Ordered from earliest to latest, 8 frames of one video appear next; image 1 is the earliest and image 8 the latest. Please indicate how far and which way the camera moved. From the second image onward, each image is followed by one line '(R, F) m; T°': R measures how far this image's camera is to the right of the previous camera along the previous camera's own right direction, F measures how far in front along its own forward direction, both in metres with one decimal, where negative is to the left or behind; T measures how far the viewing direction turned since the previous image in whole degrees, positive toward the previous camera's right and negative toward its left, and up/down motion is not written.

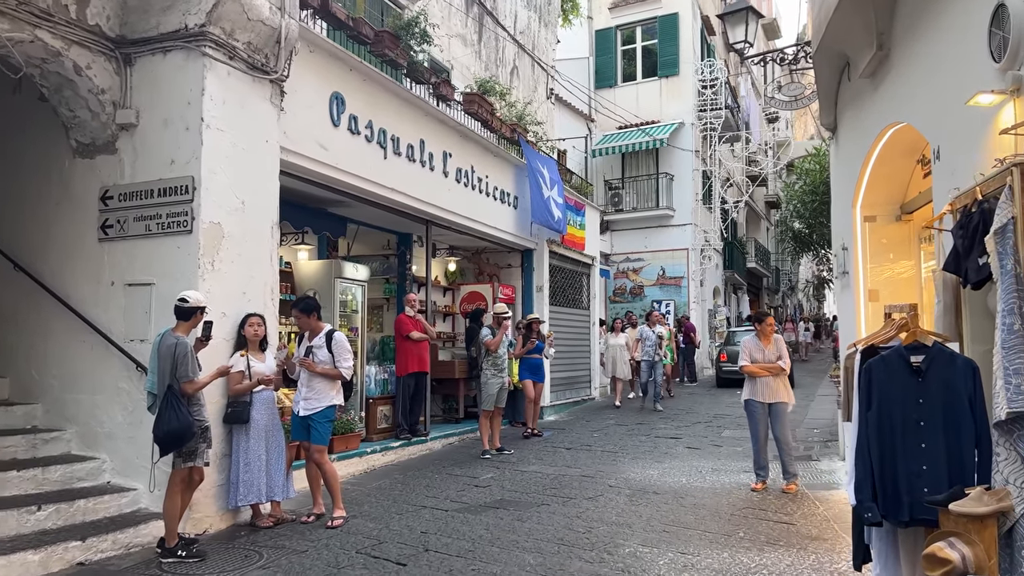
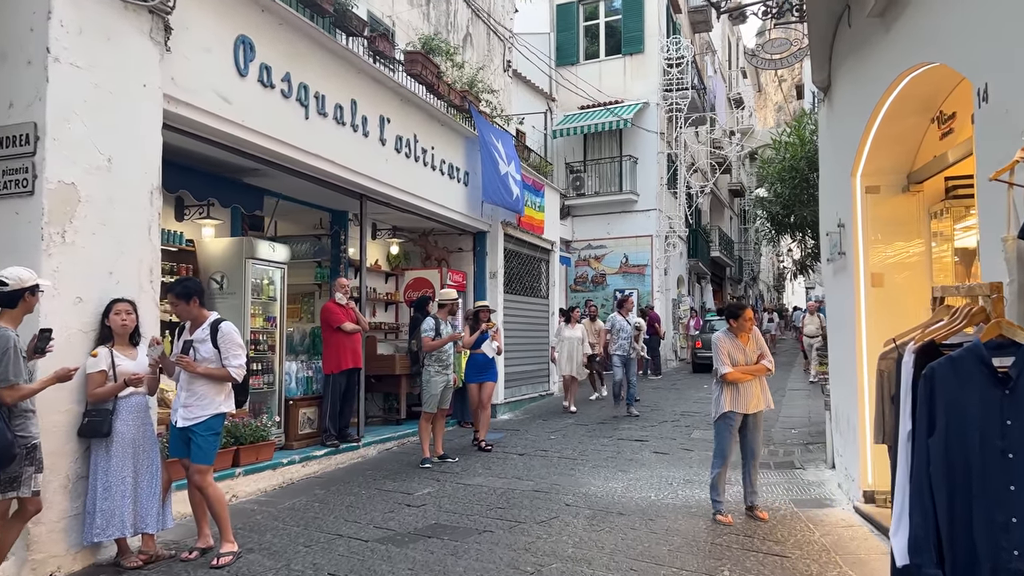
(+0.2, +1.1) m; +3°
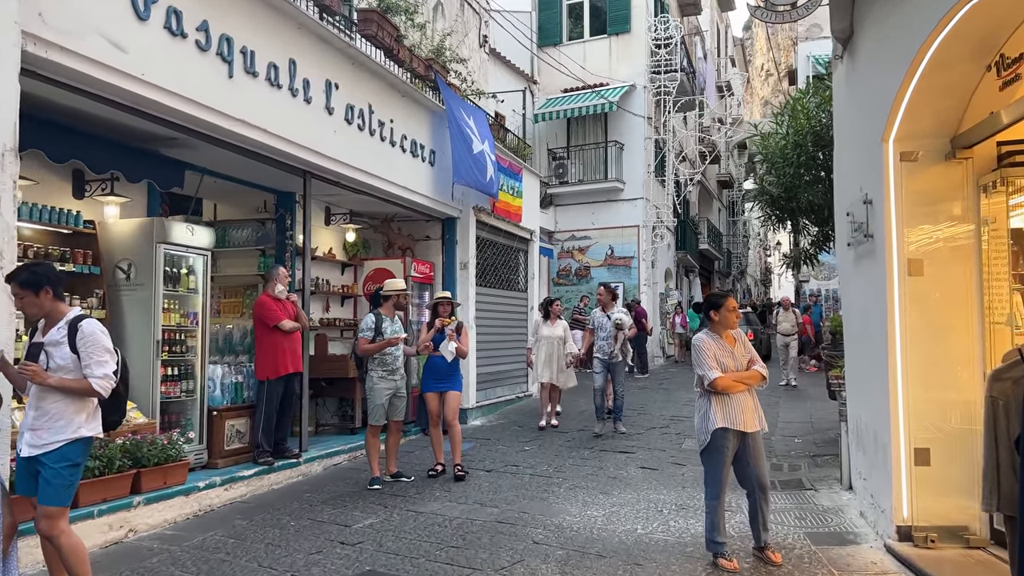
(+0.2, +1.1) m; +1°
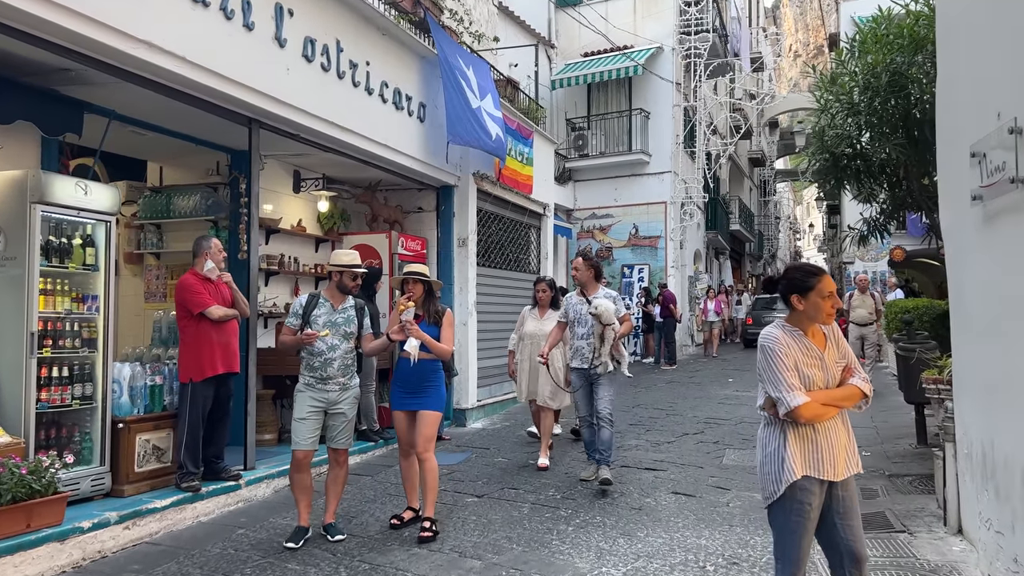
(+0.2, +1.5) m; -2°
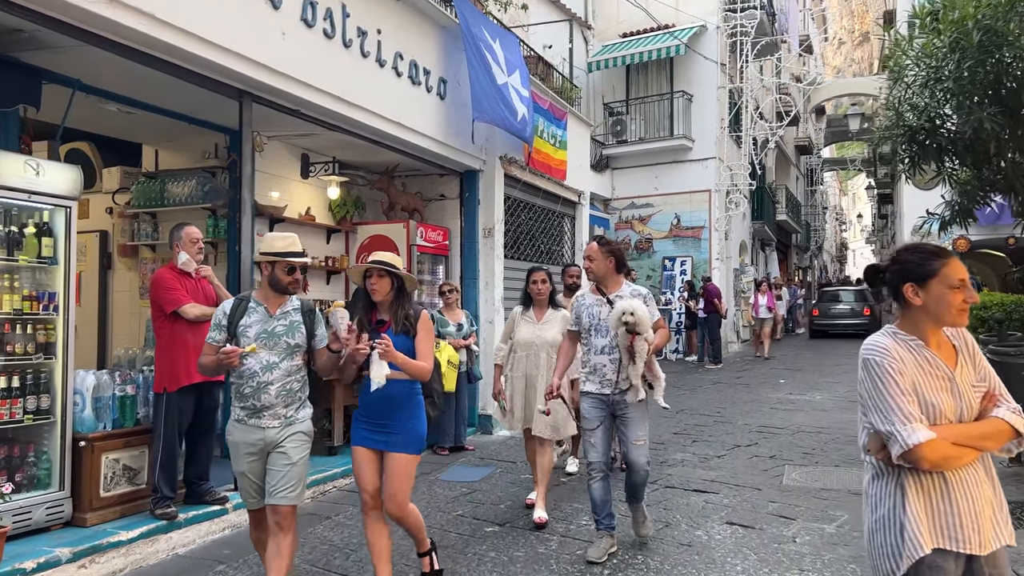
(+0.1, +0.8) m; -3°
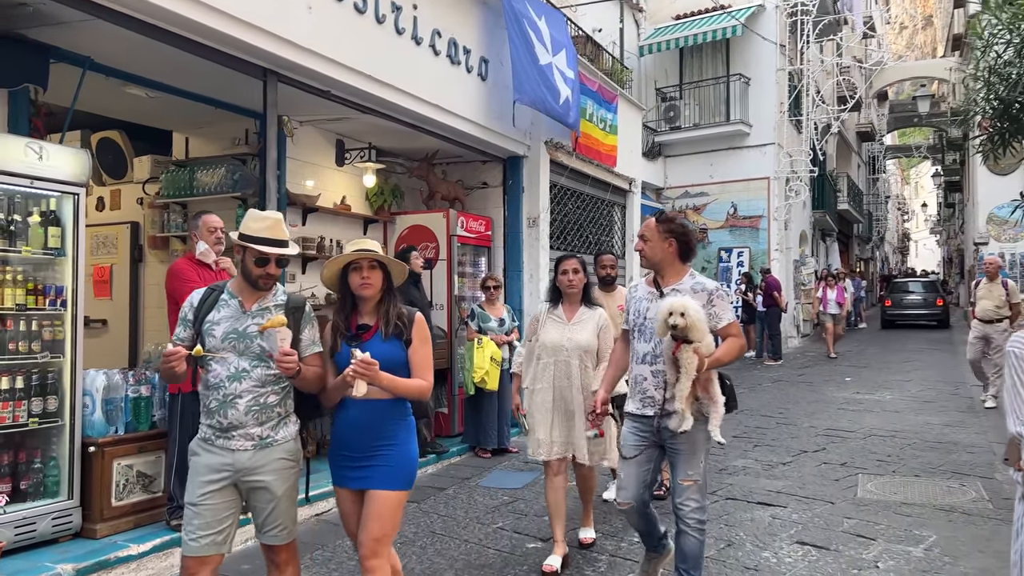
(0.0, +0.4) m; -4°
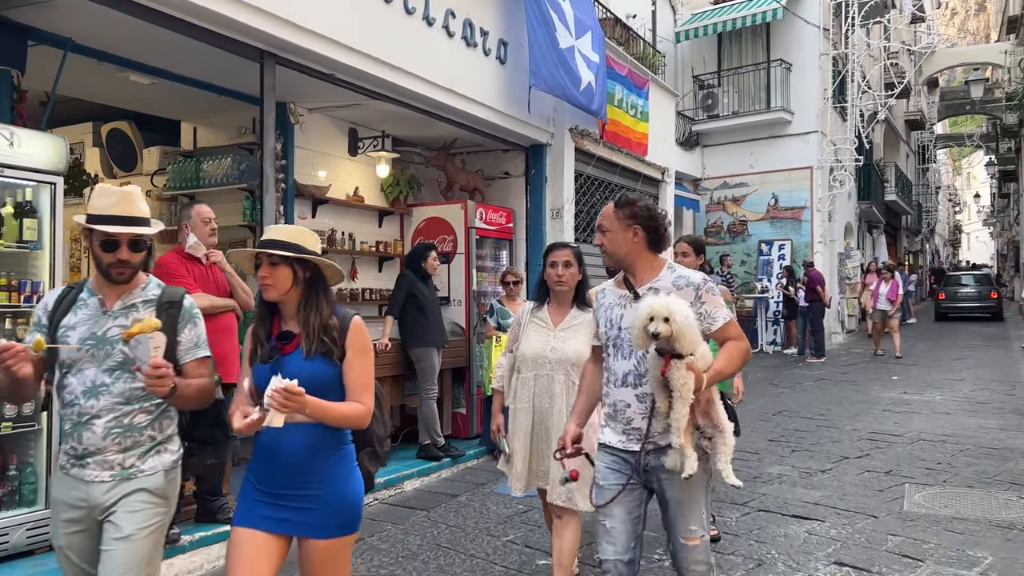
(+0.2, +0.3) m; -3°
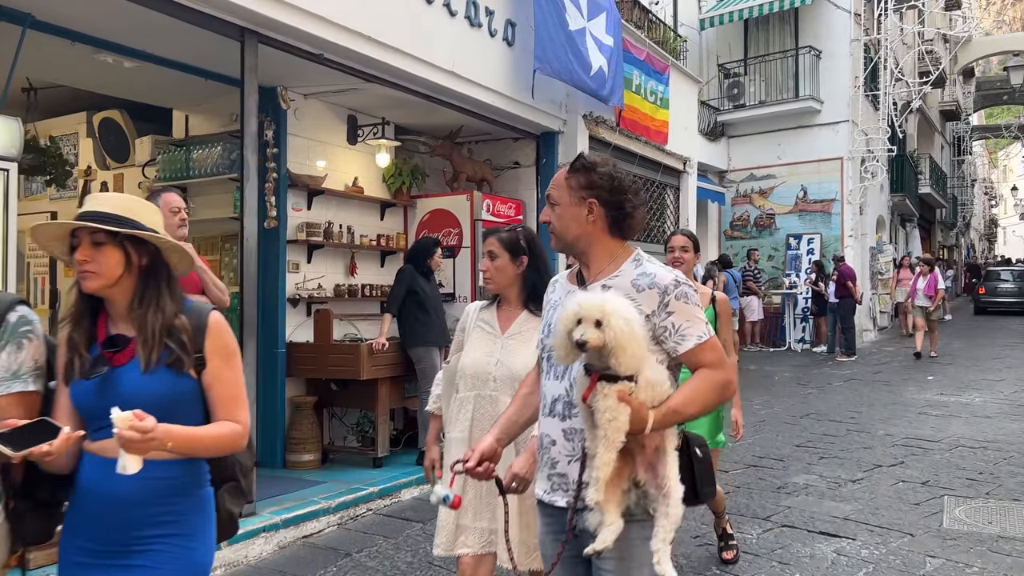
(+0.1, +0.4) m; -2°
